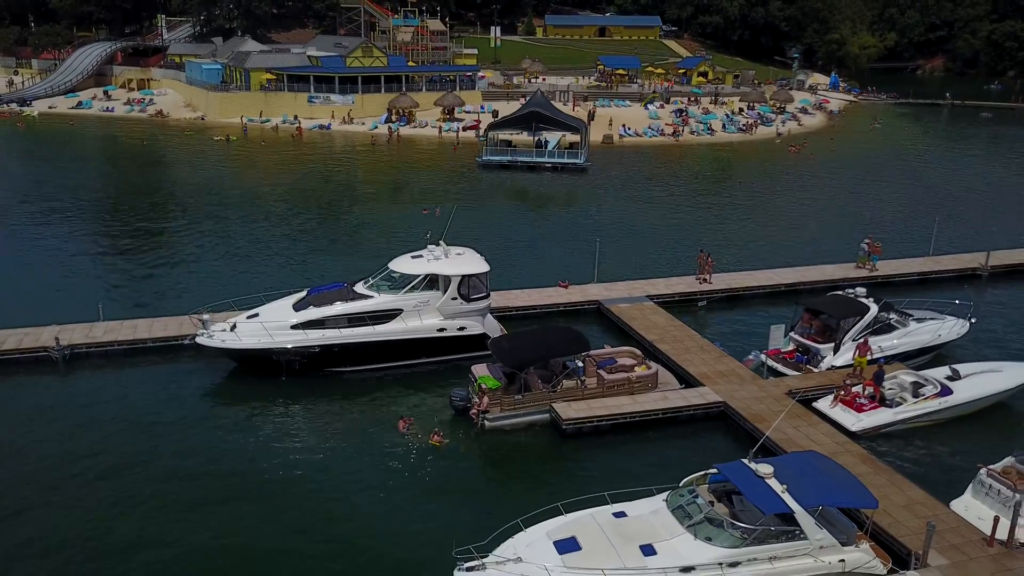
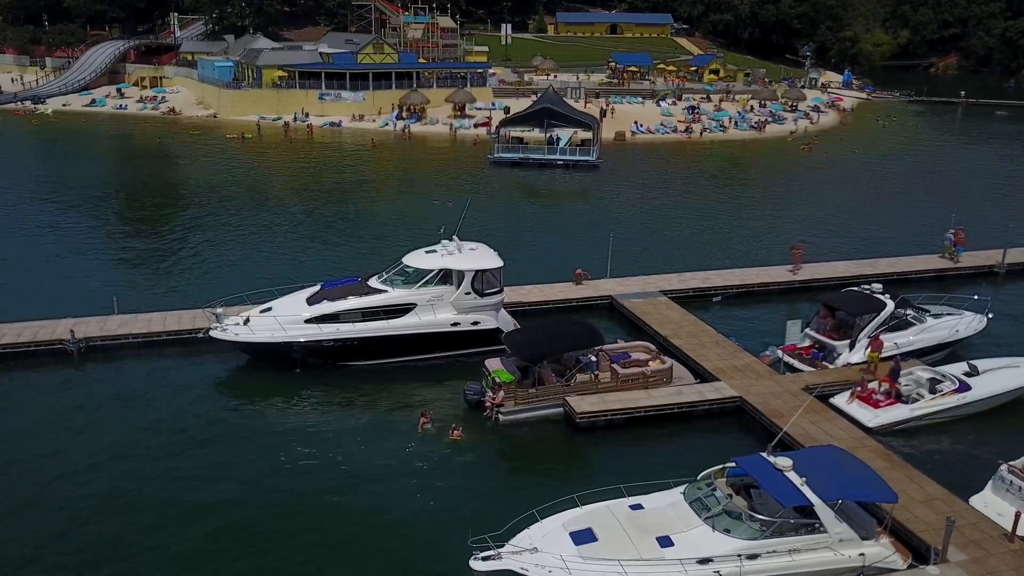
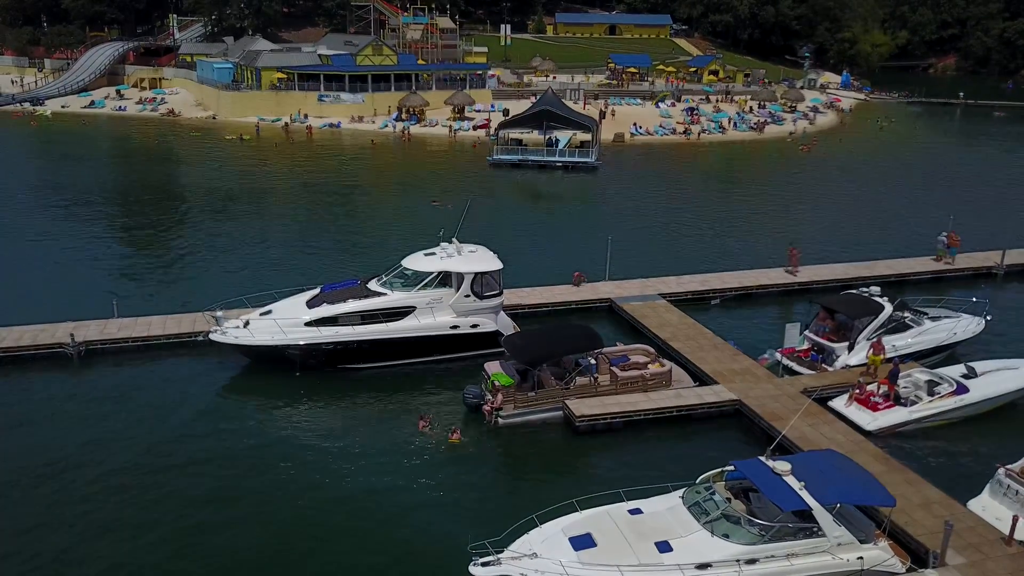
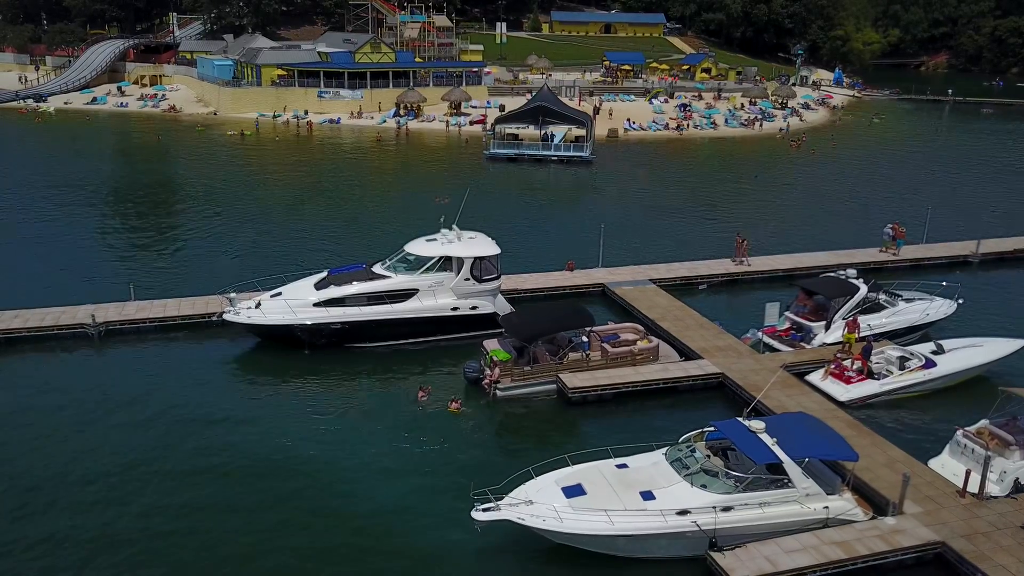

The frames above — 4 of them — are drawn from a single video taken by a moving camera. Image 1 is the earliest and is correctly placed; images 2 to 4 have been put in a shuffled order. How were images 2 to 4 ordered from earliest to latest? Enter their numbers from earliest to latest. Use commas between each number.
4, 3, 2
